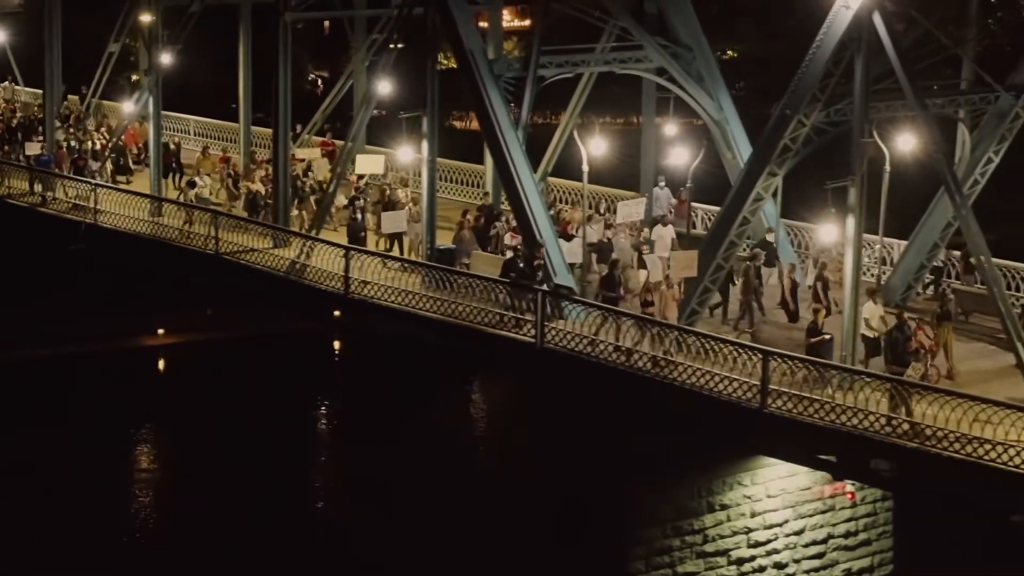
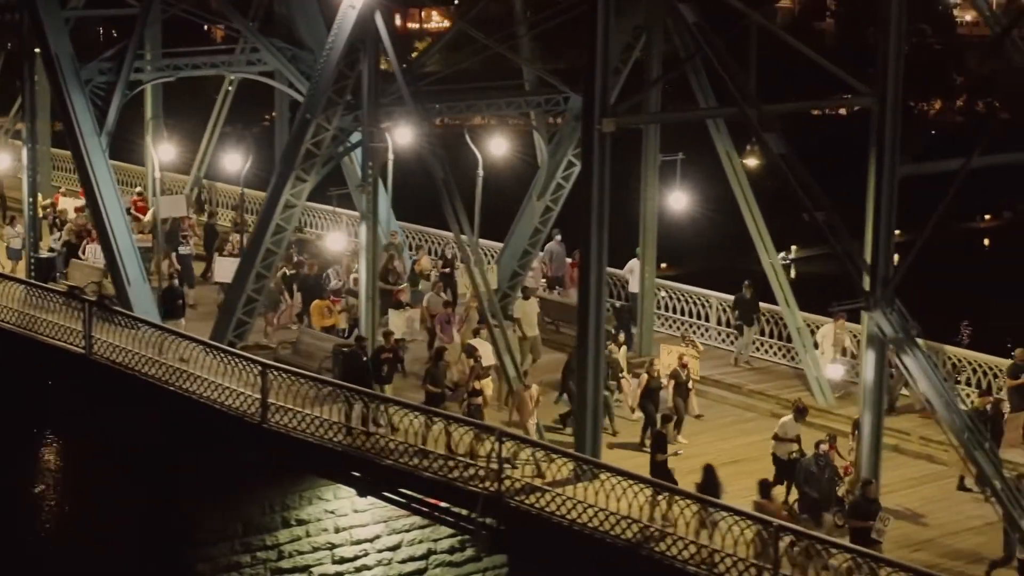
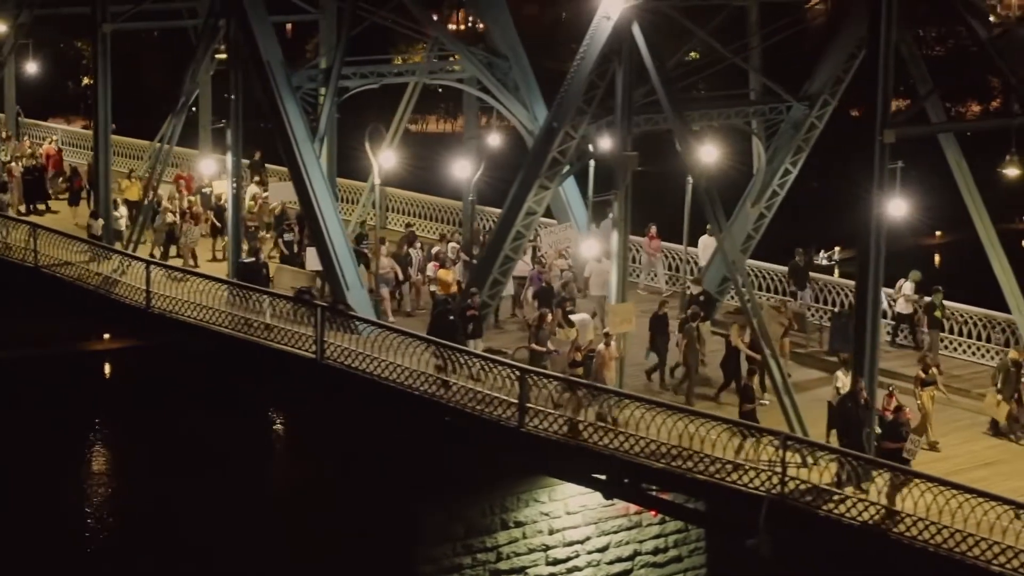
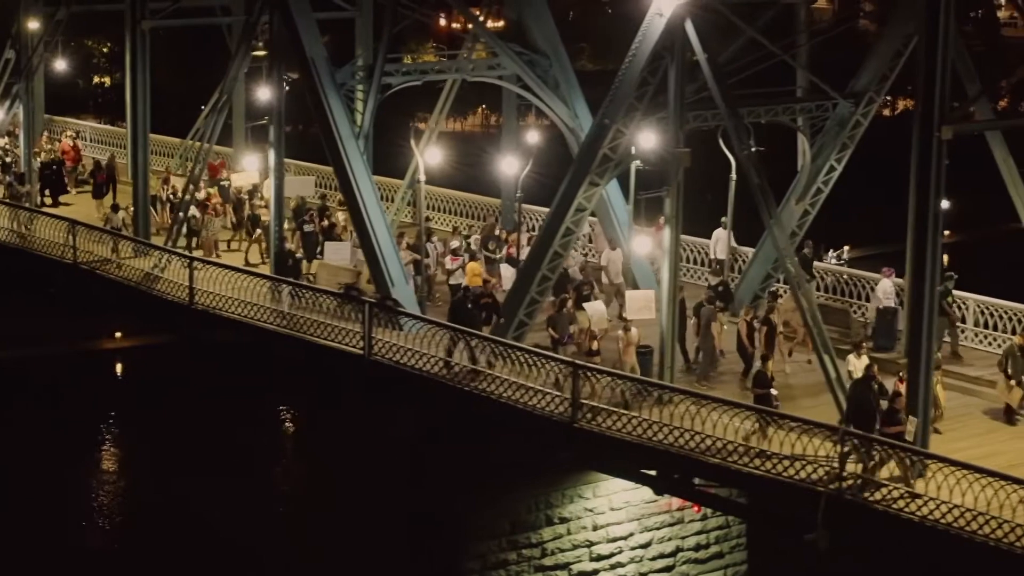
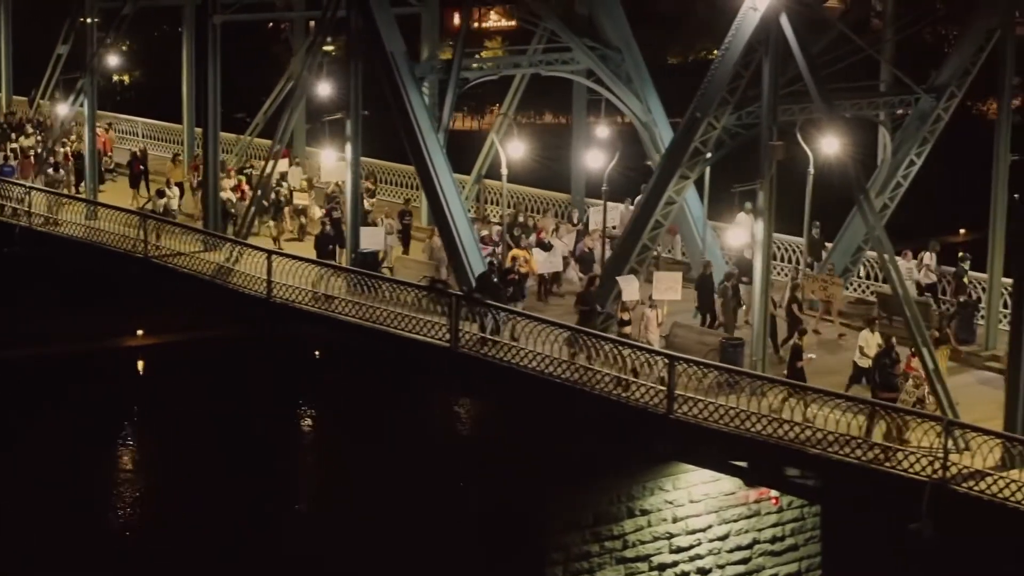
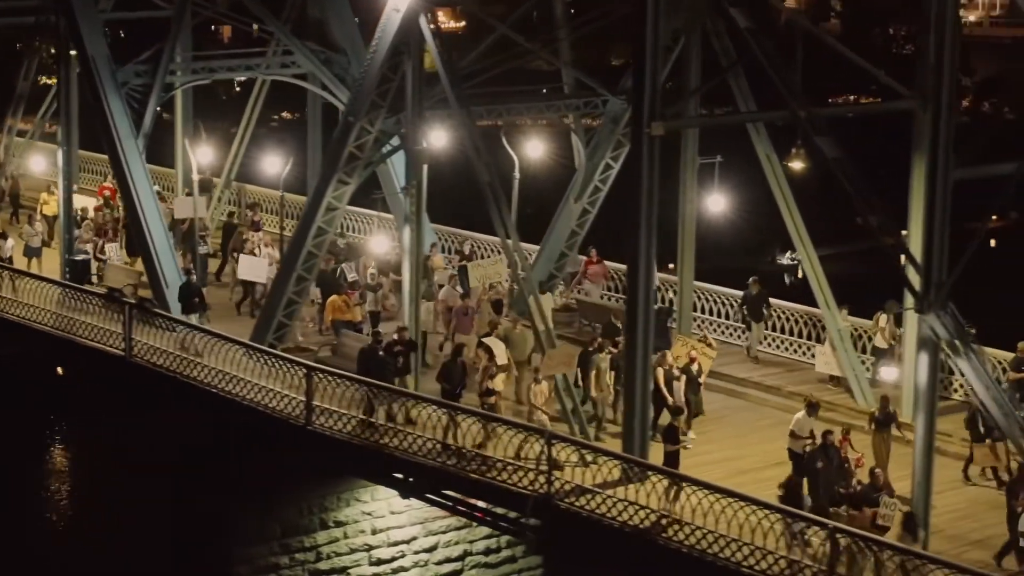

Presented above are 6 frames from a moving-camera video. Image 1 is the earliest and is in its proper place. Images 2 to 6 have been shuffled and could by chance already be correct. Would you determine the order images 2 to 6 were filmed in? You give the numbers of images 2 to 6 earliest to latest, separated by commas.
5, 4, 3, 6, 2
